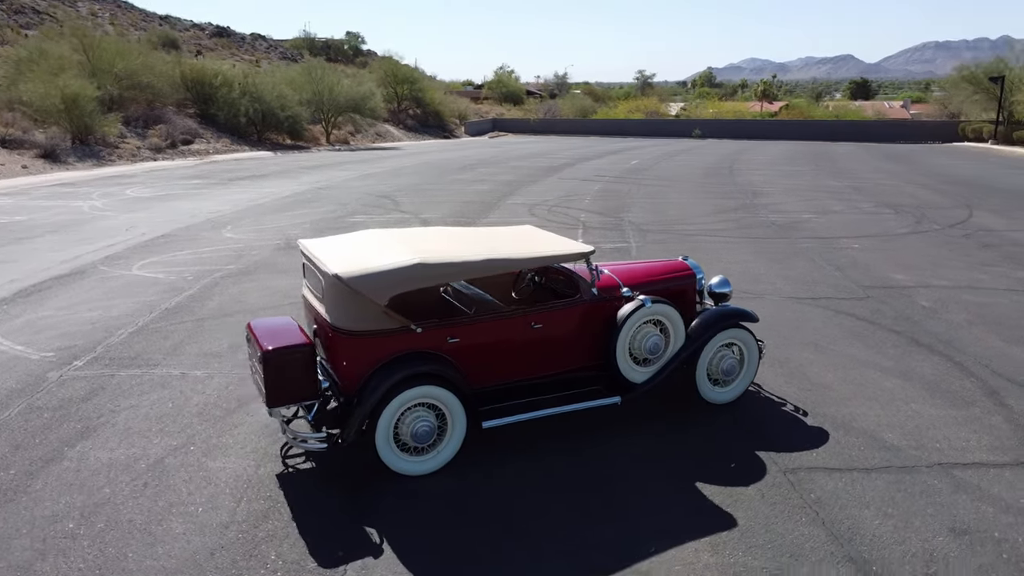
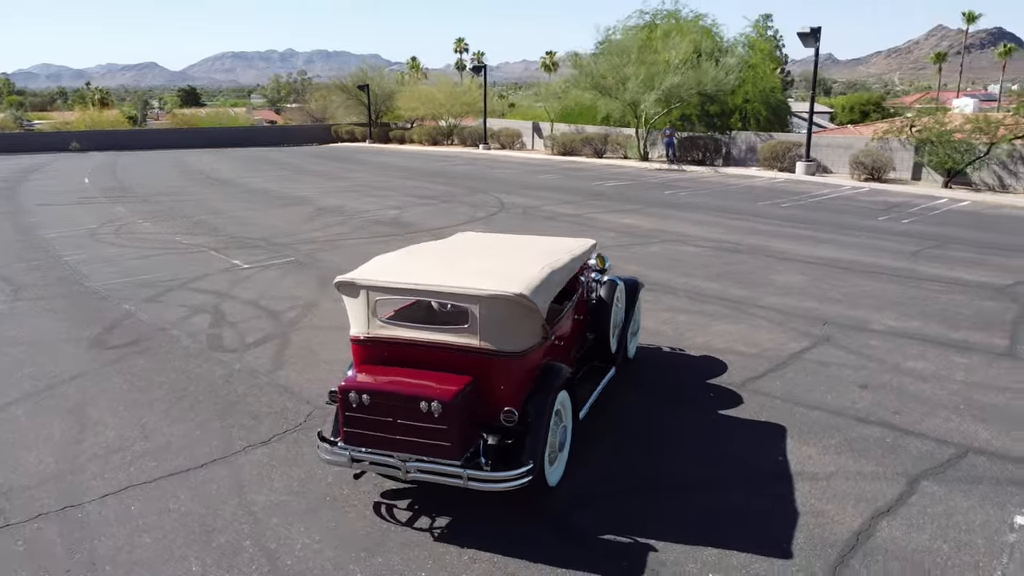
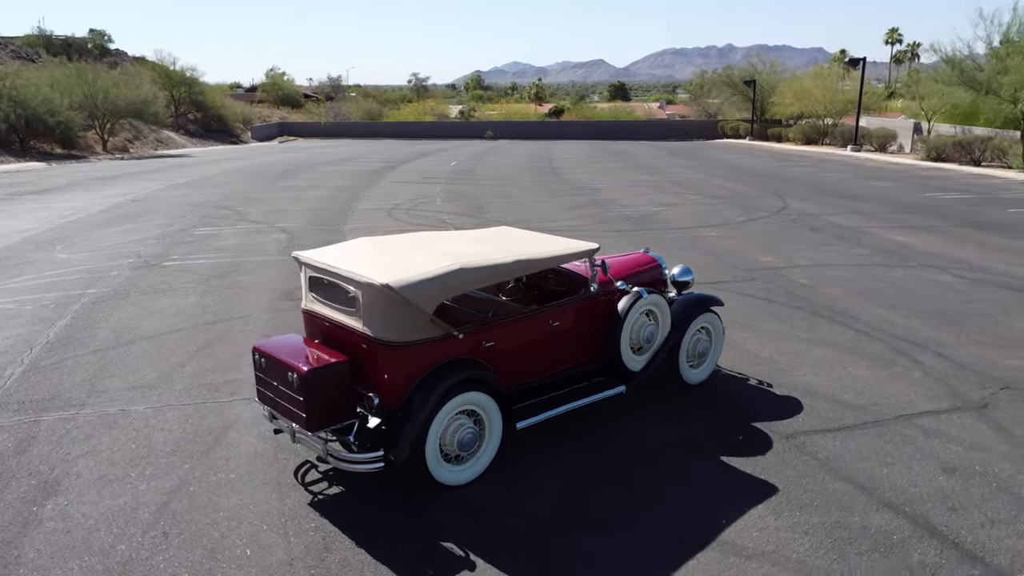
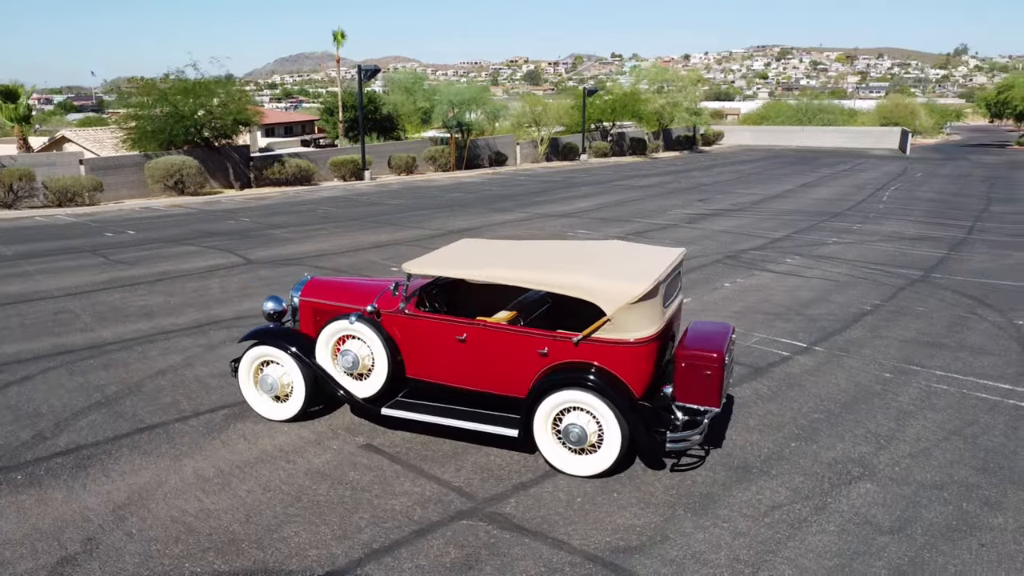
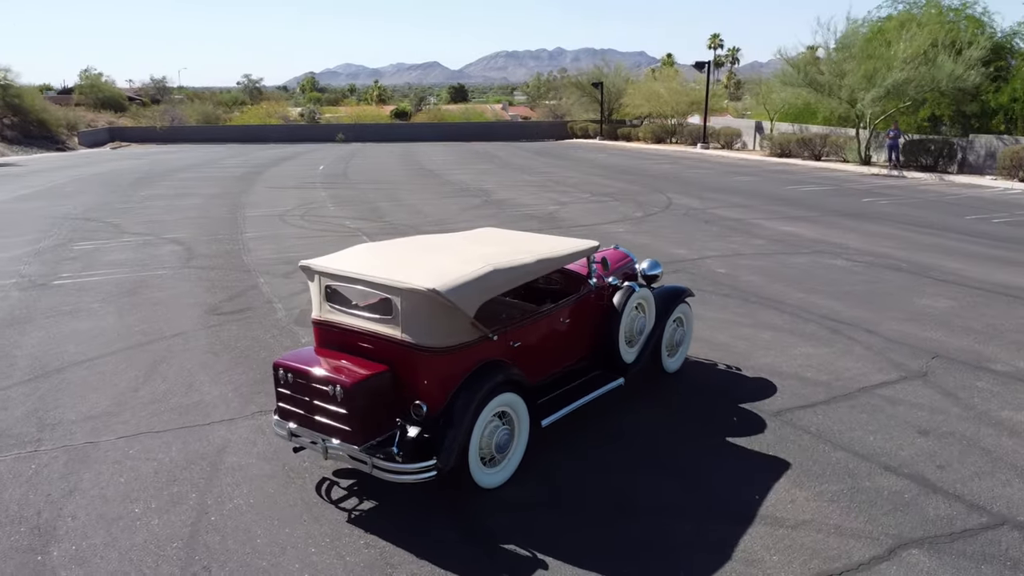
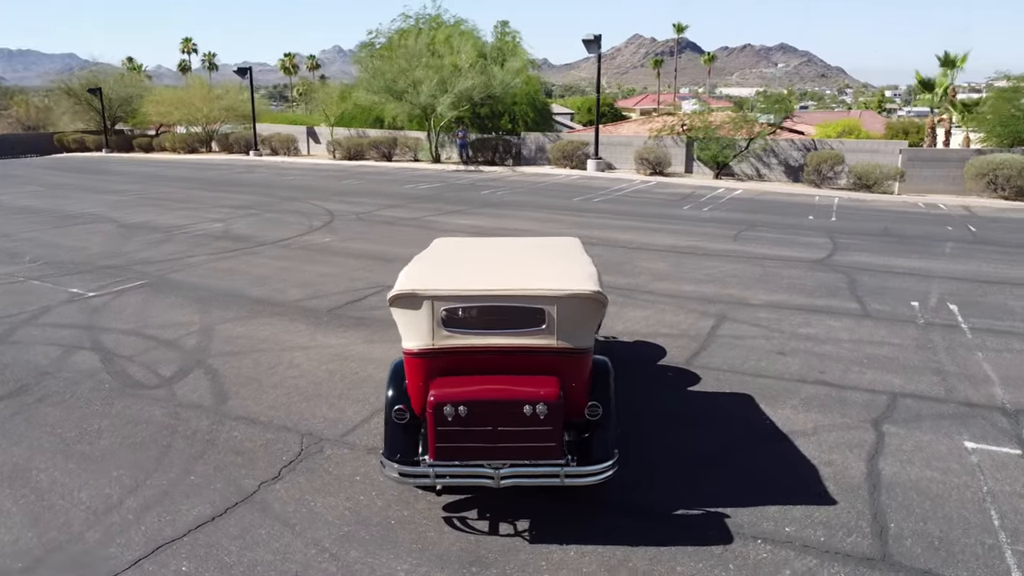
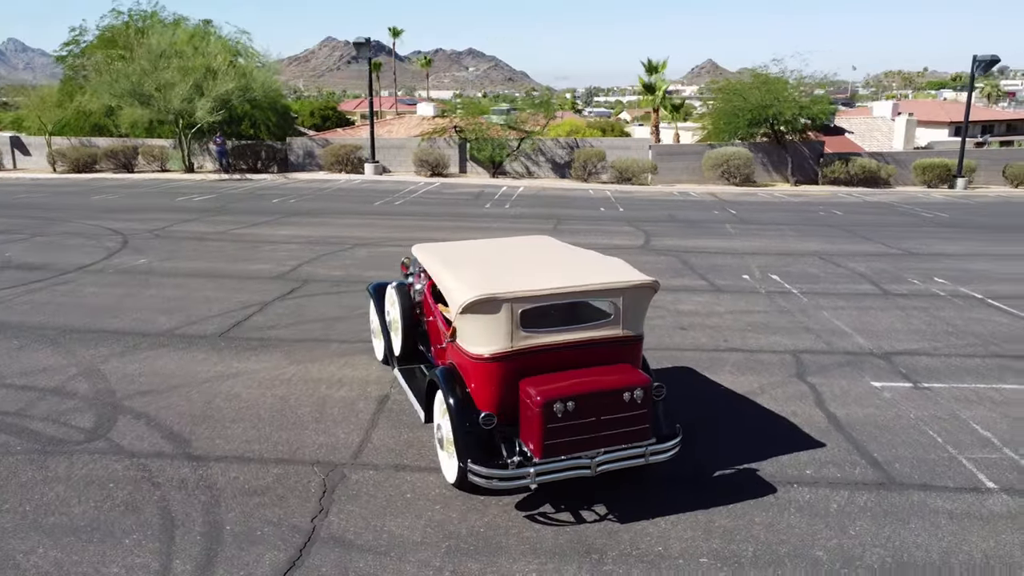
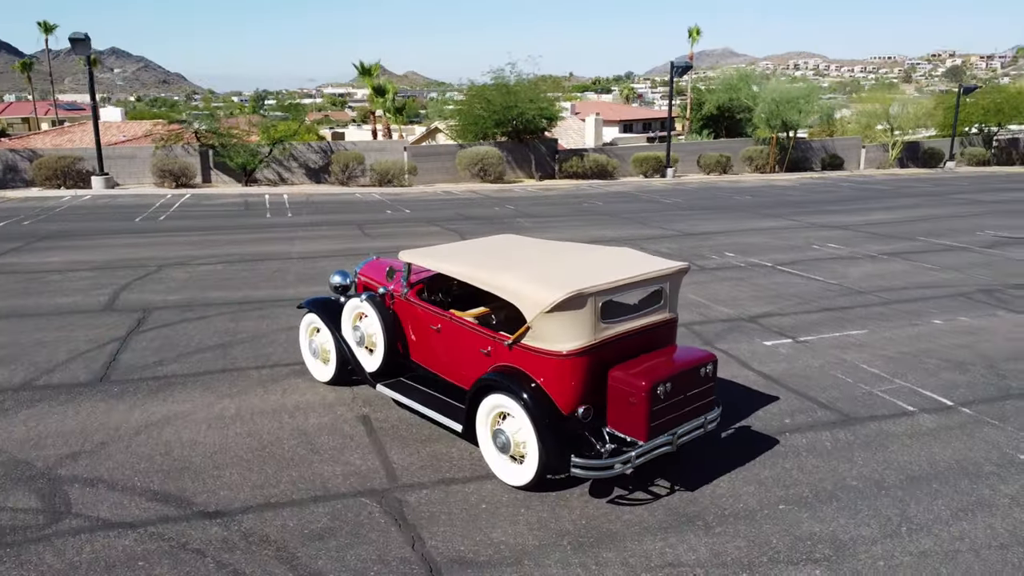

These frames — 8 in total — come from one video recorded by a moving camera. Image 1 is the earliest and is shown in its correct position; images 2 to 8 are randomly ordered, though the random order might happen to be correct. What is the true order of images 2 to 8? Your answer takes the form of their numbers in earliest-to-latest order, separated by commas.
3, 5, 2, 6, 7, 8, 4
